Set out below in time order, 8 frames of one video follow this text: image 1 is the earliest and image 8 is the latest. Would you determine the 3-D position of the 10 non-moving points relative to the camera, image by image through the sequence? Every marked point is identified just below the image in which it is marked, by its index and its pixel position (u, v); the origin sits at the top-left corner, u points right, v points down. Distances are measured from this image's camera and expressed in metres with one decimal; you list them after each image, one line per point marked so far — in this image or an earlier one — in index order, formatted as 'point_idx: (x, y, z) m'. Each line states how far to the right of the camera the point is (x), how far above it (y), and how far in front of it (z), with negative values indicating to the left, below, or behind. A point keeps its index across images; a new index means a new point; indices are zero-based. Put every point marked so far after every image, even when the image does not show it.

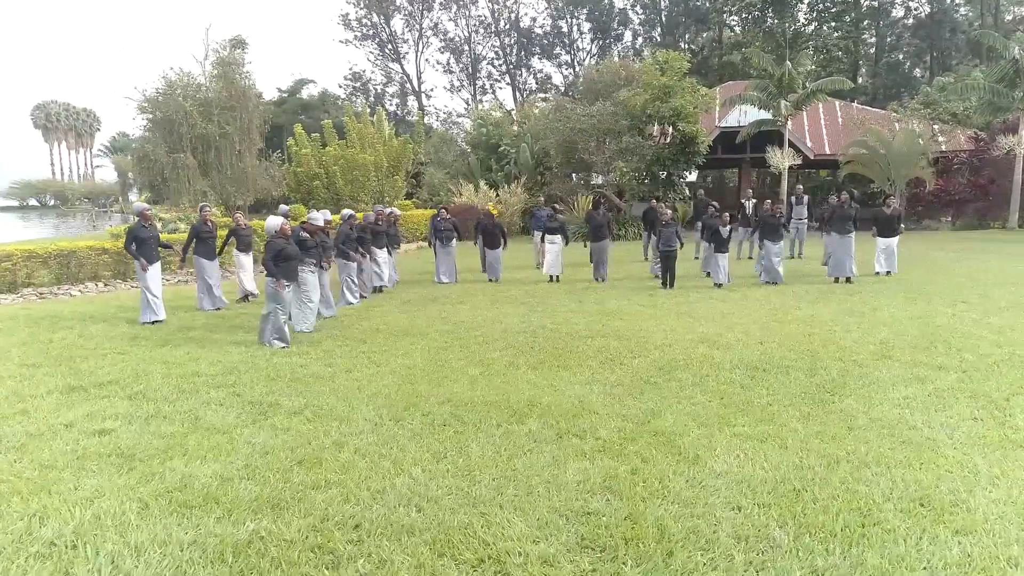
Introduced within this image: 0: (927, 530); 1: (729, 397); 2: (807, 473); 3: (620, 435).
0: (+1.7, -1.0, +2.9) m
1: (+1.5, -0.8, +5.2) m
2: (+1.5, -0.9, +3.6) m
3: (+0.6, -0.9, +4.2) m
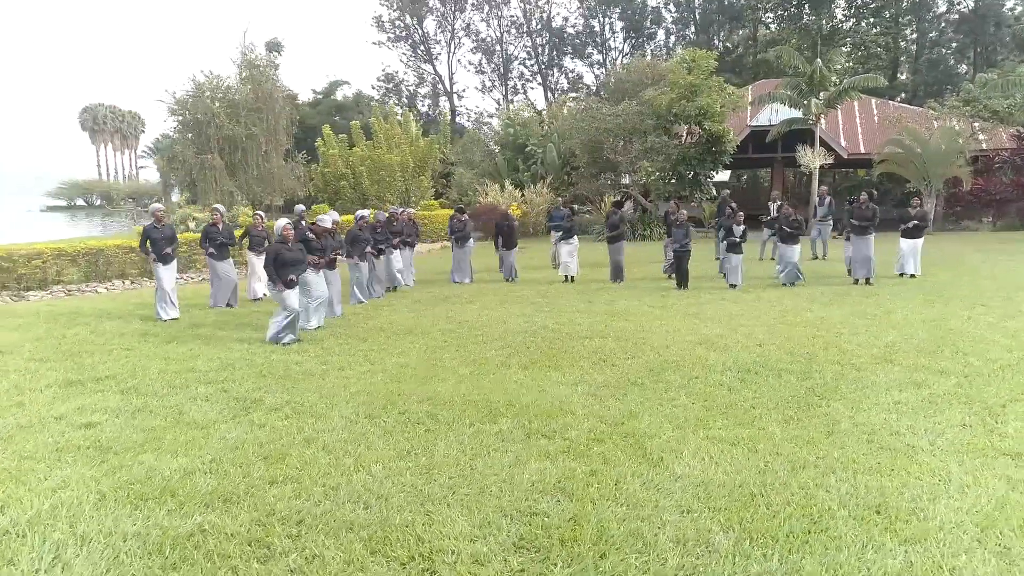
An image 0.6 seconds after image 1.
0: (+1.4, -1.0, +2.8) m
1: (+1.4, -0.8, +5.1) m
2: (+1.2, -0.9, +3.5) m
3: (+0.4, -0.9, +4.1) m
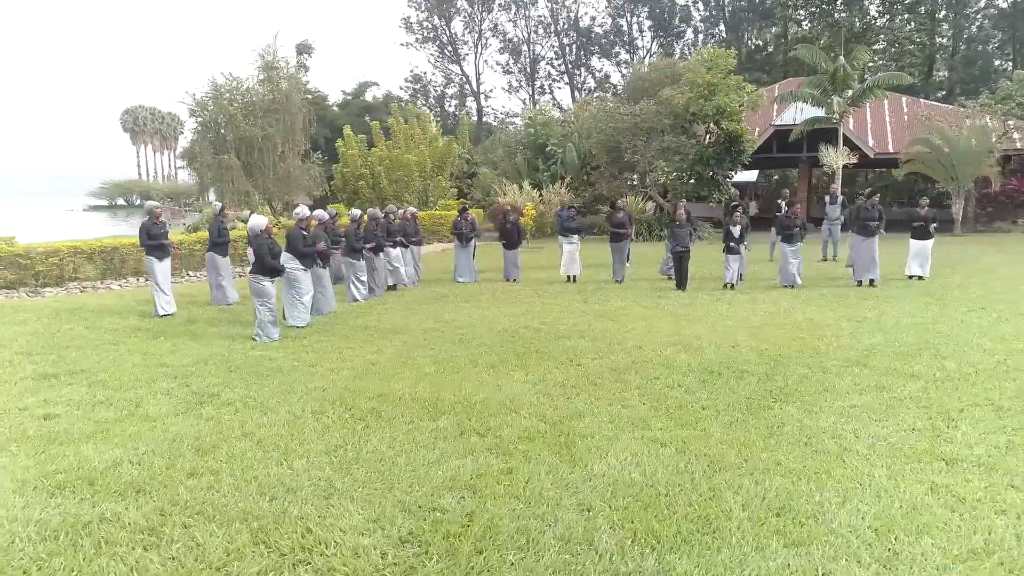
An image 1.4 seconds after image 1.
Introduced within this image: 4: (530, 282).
0: (+1.0, -1.0, +2.8) m
1: (+1.1, -0.8, +5.1) m
2: (+0.8, -0.9, +3.5) m
3: (+0.1, -0.8, +4.2) m
4: (+0.3, +0.1, +13.4) m
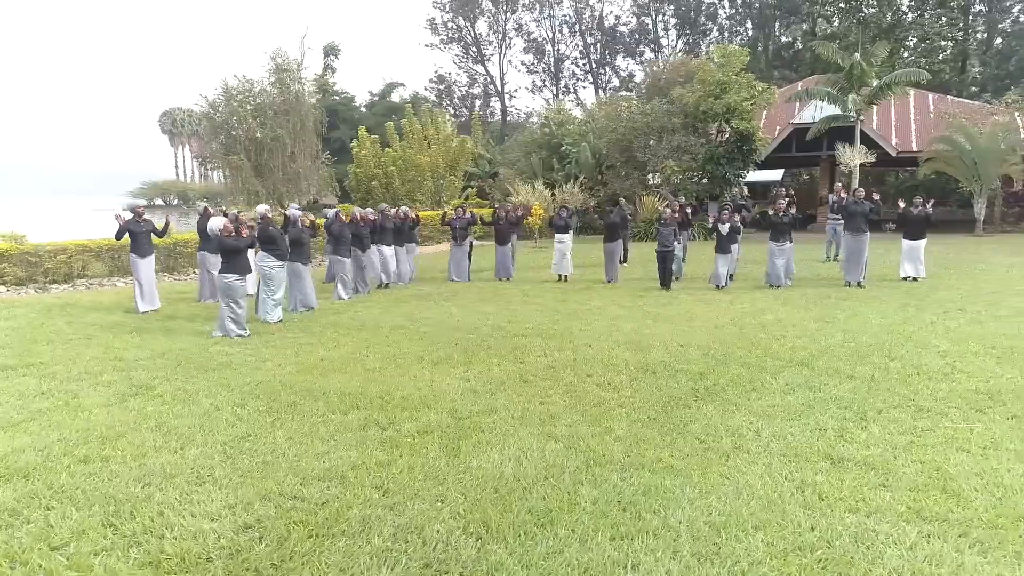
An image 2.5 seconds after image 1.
0: (+0.3, -1.0, +2.8) m
1: (+0.5, -0.8, +5.1) m
2: (+0.2, -0.9, +3.5) m
3: (-0.5, -0.8, +4.3) m
4: (+0.2, +0.1, +13.5) m
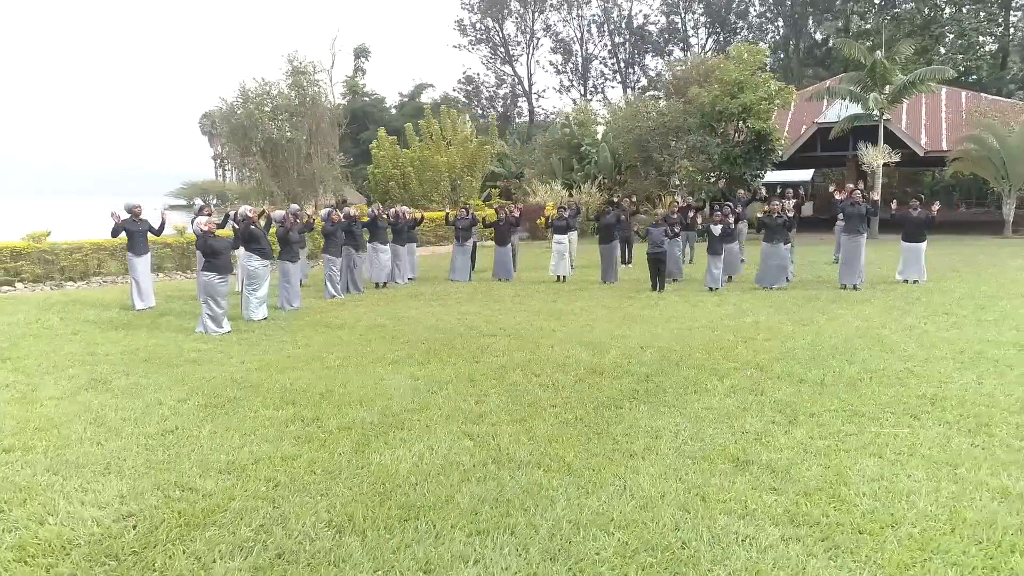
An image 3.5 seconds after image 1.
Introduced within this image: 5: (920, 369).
0: (-0.2, -1.0, +2.9) m
1: (+0.1, -0.8, +5.2) m
2: (-0.3, -0.9, +3.6) m
3: (-1.0, -0.8, +4.4) m
4: (+0.1, +0.1, +13.5) m
5: (+3.3, -0.7, +5.9) m
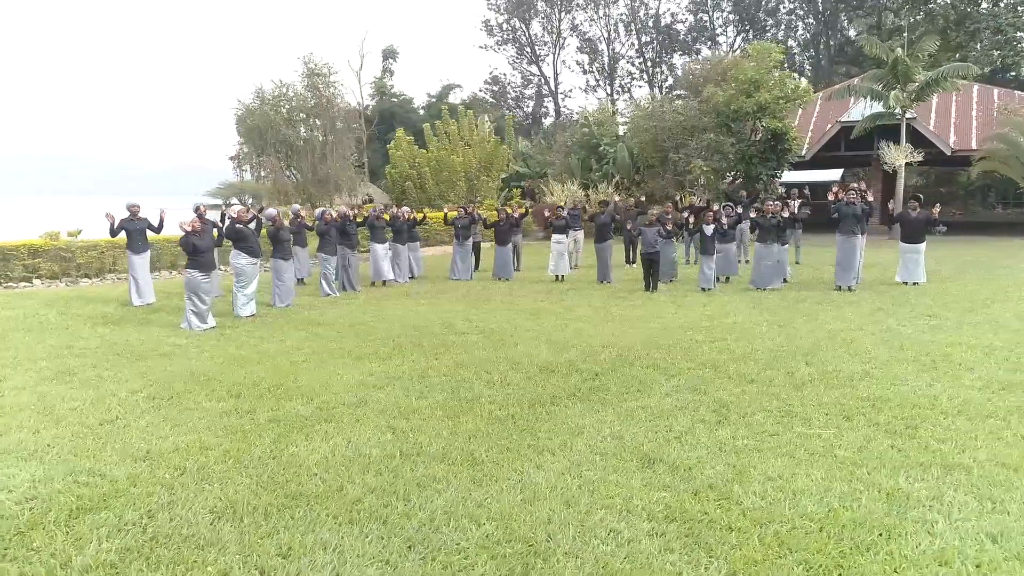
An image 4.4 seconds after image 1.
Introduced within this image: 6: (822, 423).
0: (-0.8, -1.0, +3.0) m
1: (-0.3, -0.8, +5.2) m
2: (-0.8, -0.9, +3.7) m
3: (-1.5, -0.8, +4.5) m
4: (+0.1, +0.1, +13.6) m
5: (+3.0, -0.7, +5.8) m
6: (+1.9, -0.8, +4.5) m
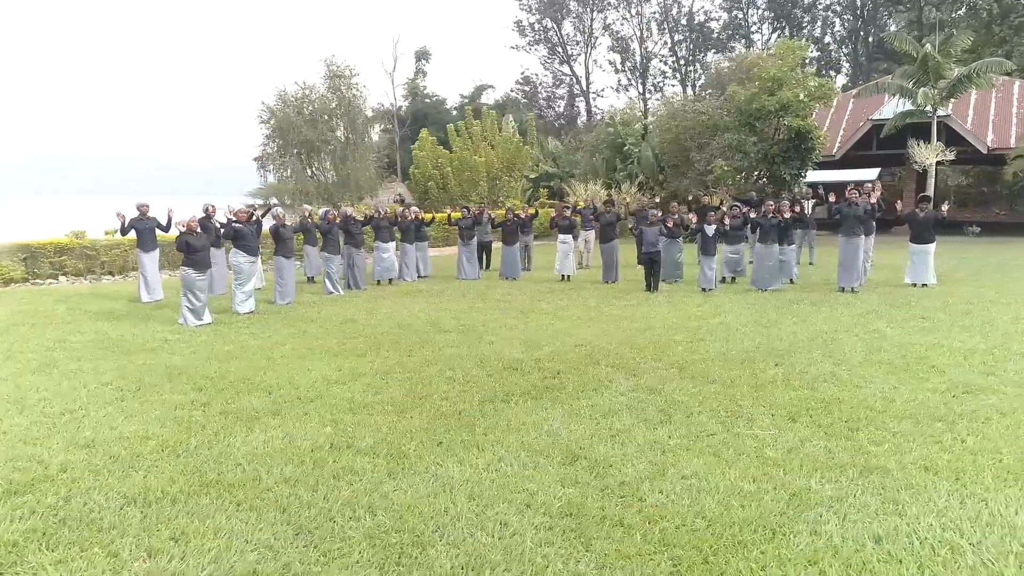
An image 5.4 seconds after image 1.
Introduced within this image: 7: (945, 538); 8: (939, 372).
0: (-1.2, -0.9, +3.1) m
1: (-0.7, -0.8, +5.3) m
2: (-1.2, -0.9, +3.8) m
3: (-1.8, -0.8, +4.6) m
4: (+0.2, +0.1, +13.6) m
5: (+2.7, -0.7, +5.8) m
6: (+1.6, -0.8, +4.5) m
7: (+1.7, -1.0, +2.8) m
8: (+3.3, -0.7, +5.6) m
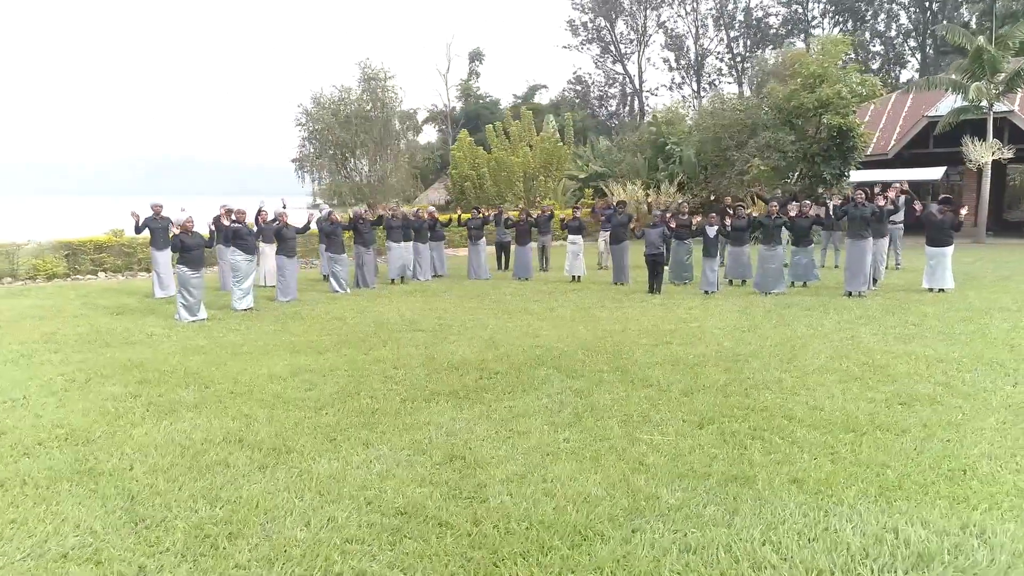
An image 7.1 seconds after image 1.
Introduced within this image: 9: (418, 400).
0: (-1.9, -0.9, +3.3) m
1: (-1.2, -0.7, +5.4) m
2: (-1.9, -0.9, +4.0) m
3: (-2.4, -0.8, +4.8) m
4: (+0.4, +0.1, +13.6) m
5: (+2.2, -0.7, +5.6) m
6: (+1.0, -0.9, +4.4) m
7: (+0.9, -1.0, +2.7) m
8: (+2.8, -0.7, +5.4) m
9: (-0.7, -0.8, +5.1) m
